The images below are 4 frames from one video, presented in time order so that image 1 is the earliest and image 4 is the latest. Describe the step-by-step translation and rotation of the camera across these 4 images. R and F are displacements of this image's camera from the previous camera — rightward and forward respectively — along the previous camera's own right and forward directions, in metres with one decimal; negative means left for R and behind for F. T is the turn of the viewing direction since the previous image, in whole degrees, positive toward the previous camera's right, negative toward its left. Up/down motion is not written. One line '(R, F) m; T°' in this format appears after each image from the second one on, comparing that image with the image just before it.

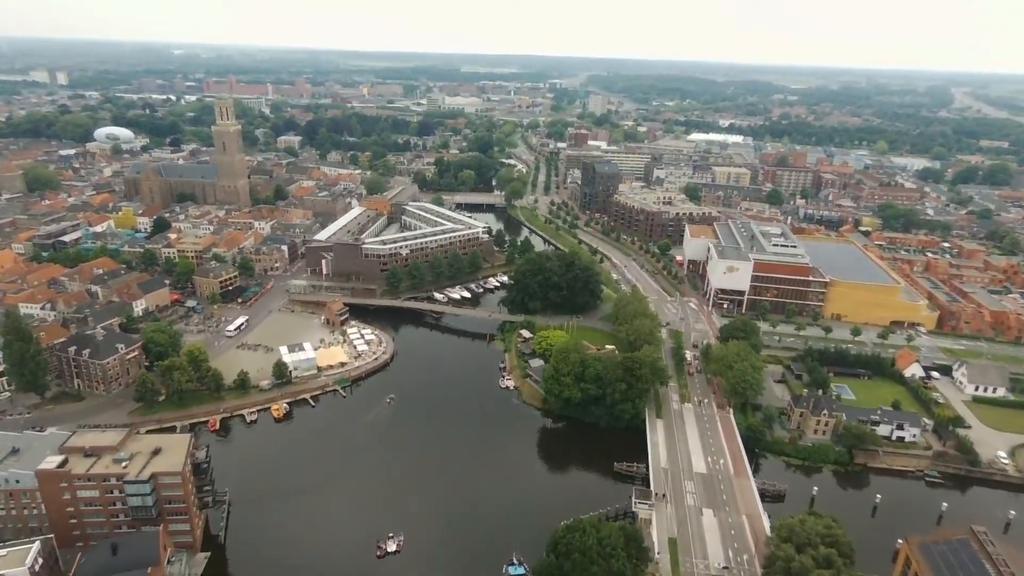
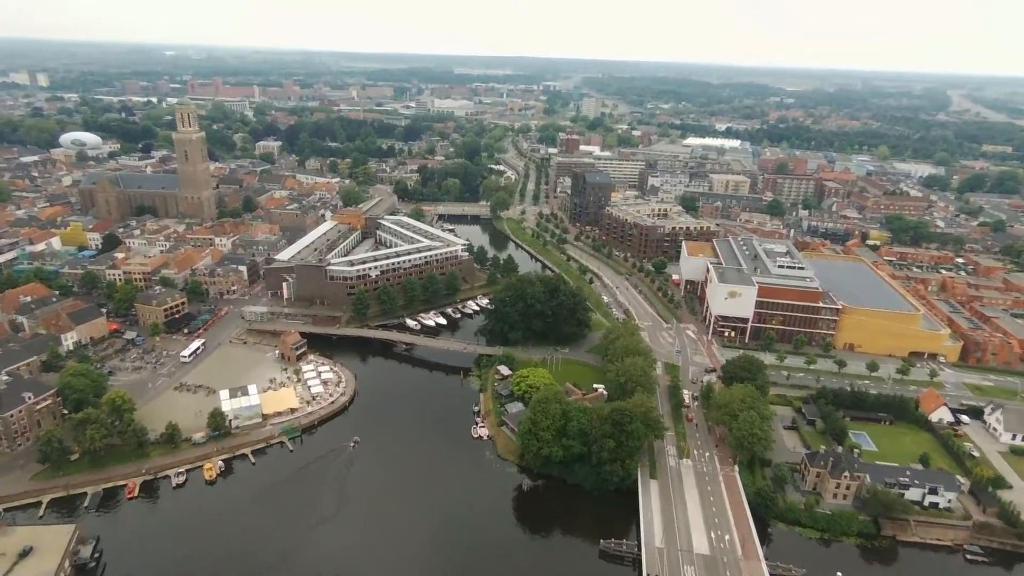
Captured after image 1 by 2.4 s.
(+1.6, +5.9) m; 0°
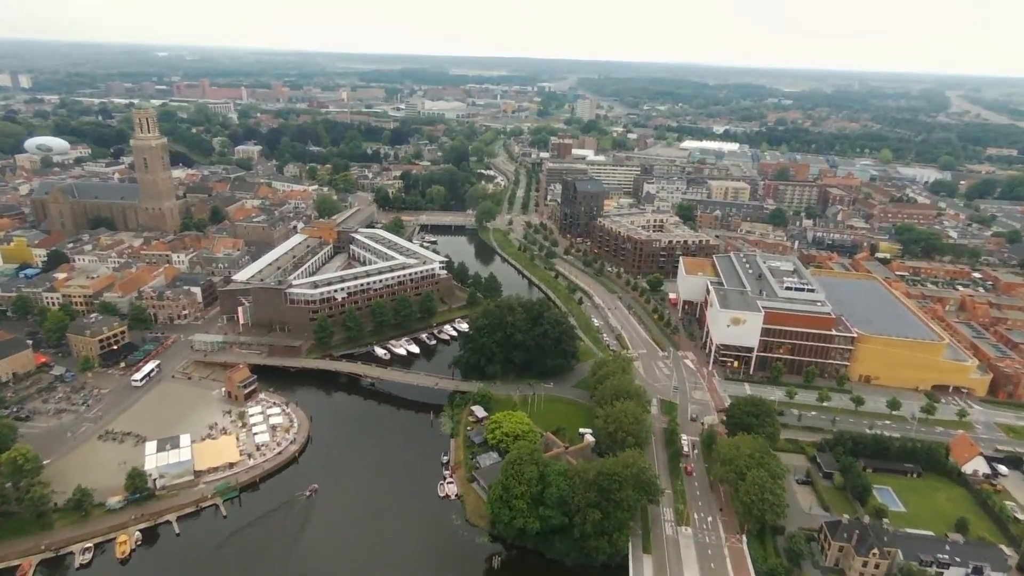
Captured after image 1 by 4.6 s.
(+1.6, +5.6) m; 0°
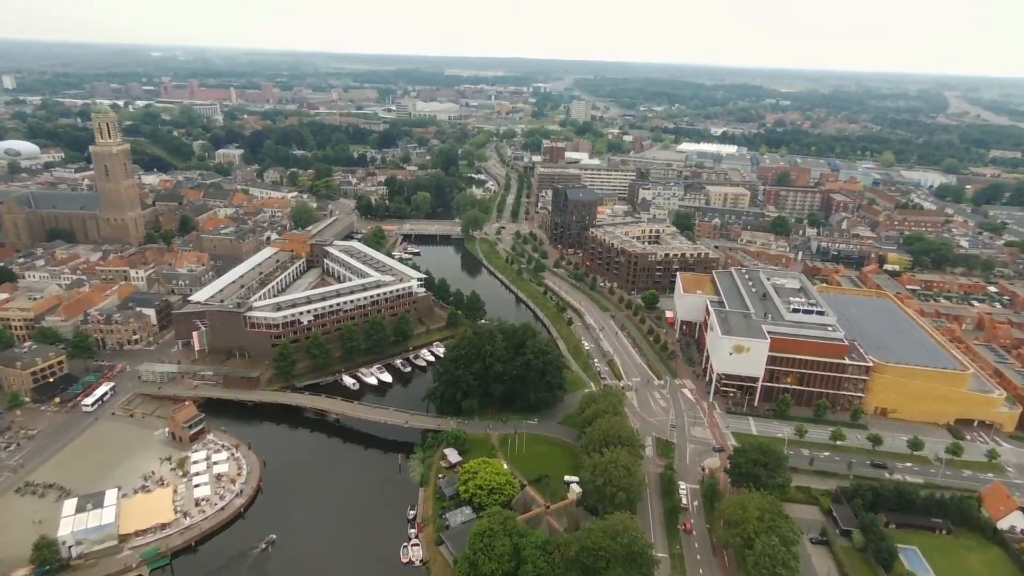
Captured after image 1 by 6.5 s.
(+1.3, +4.6) m; 0°
